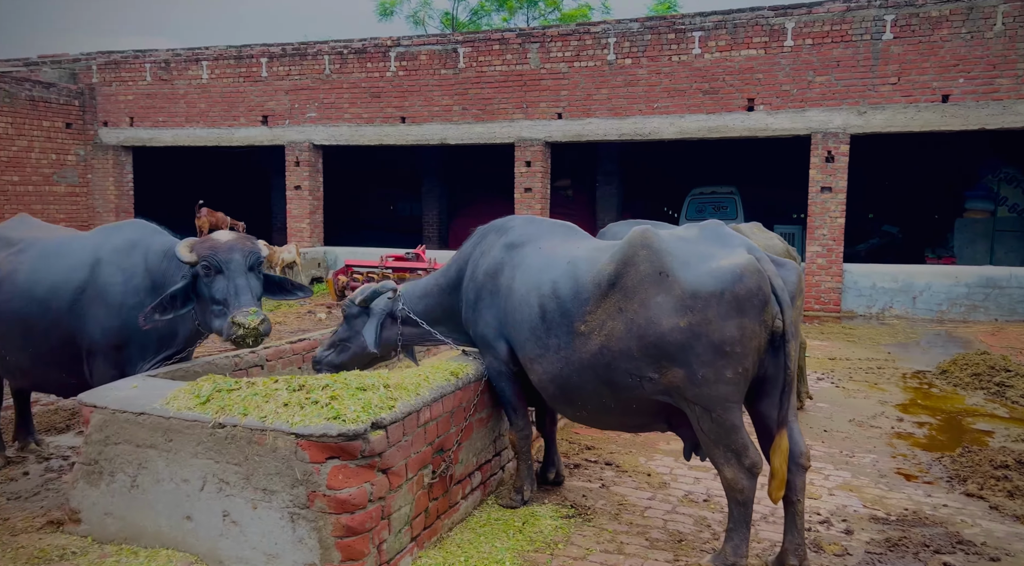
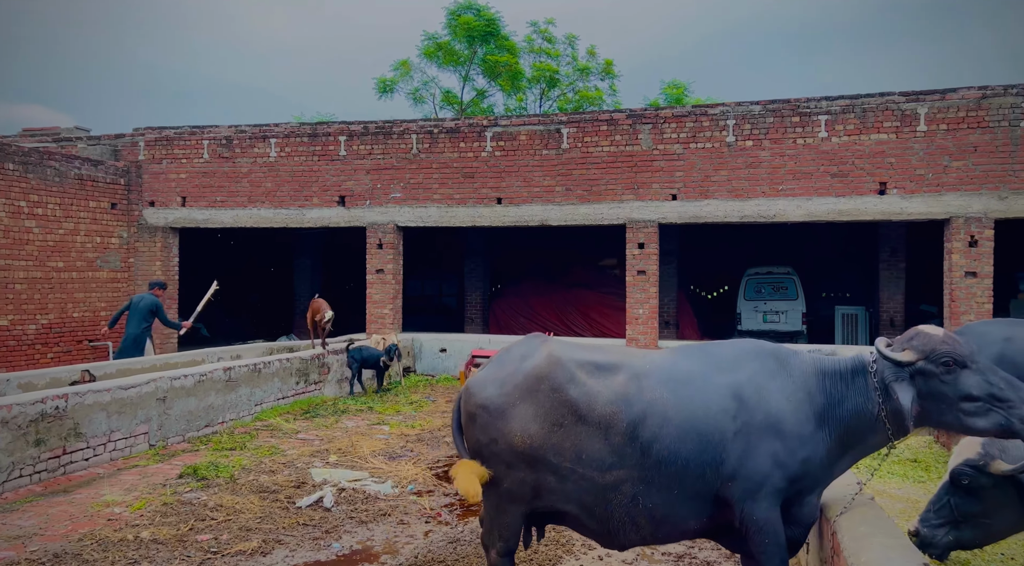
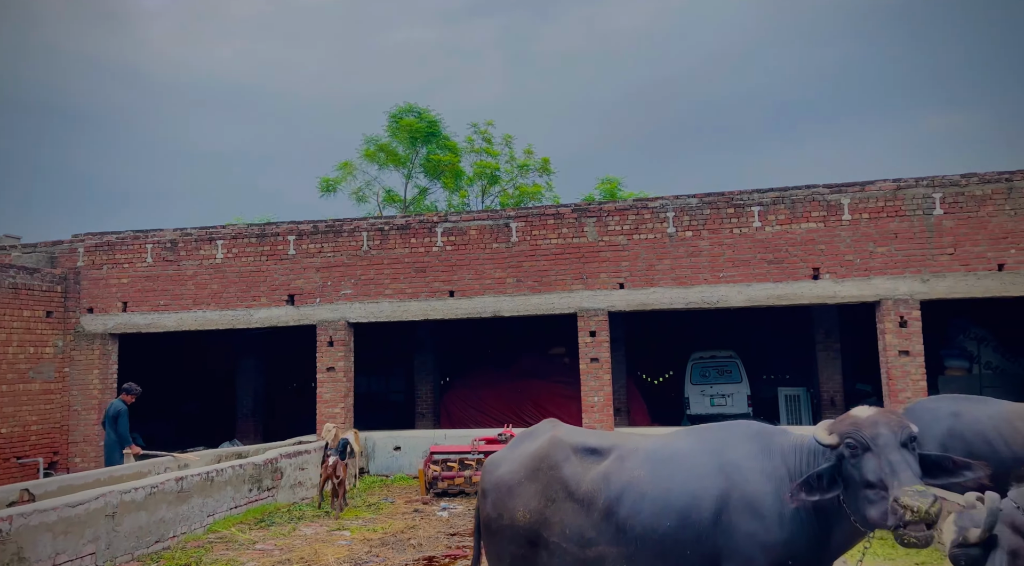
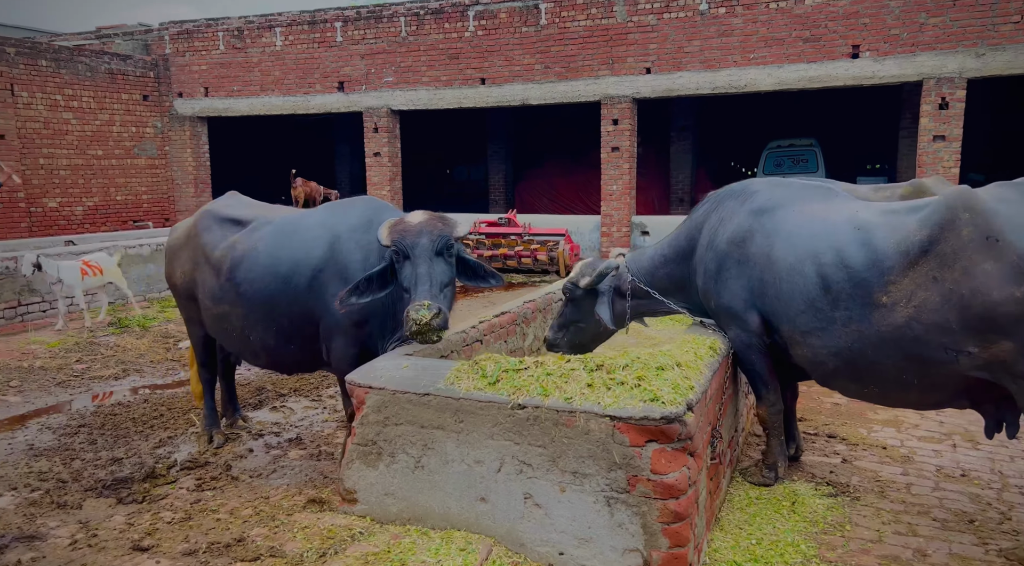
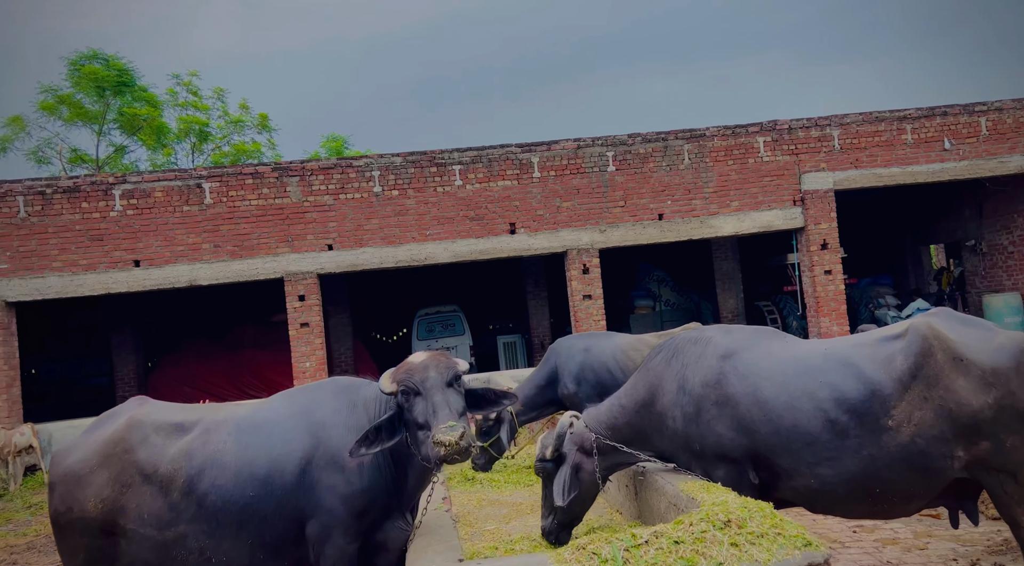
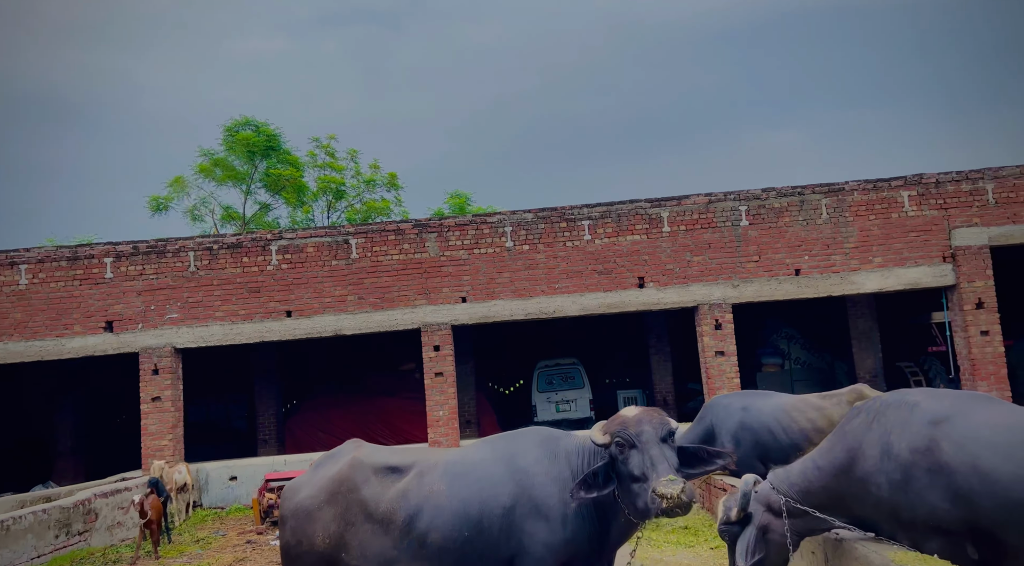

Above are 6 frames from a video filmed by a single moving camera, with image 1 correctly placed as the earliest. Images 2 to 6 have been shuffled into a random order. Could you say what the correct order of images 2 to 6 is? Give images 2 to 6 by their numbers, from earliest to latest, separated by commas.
4, 2, 3, 6, 5
